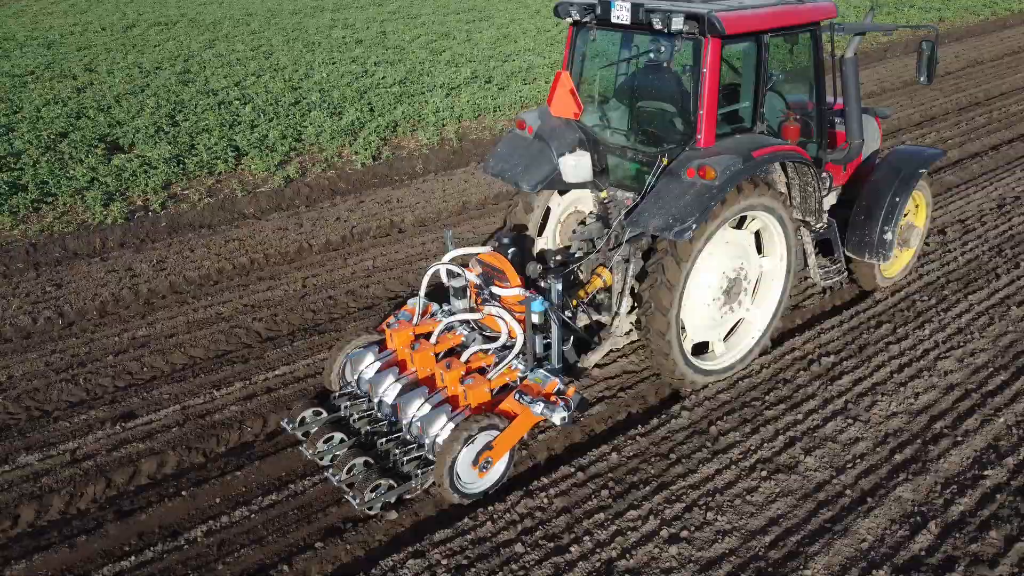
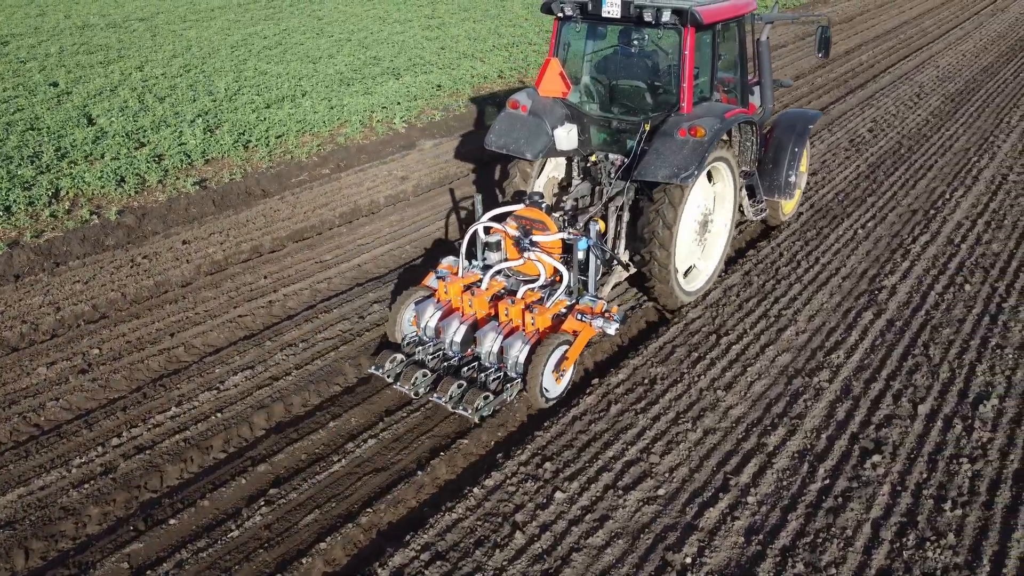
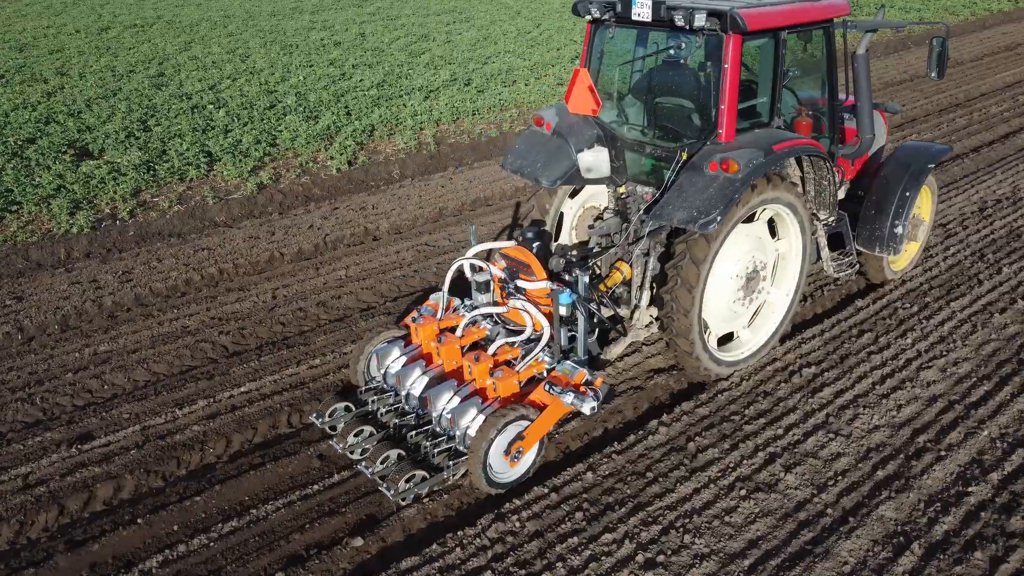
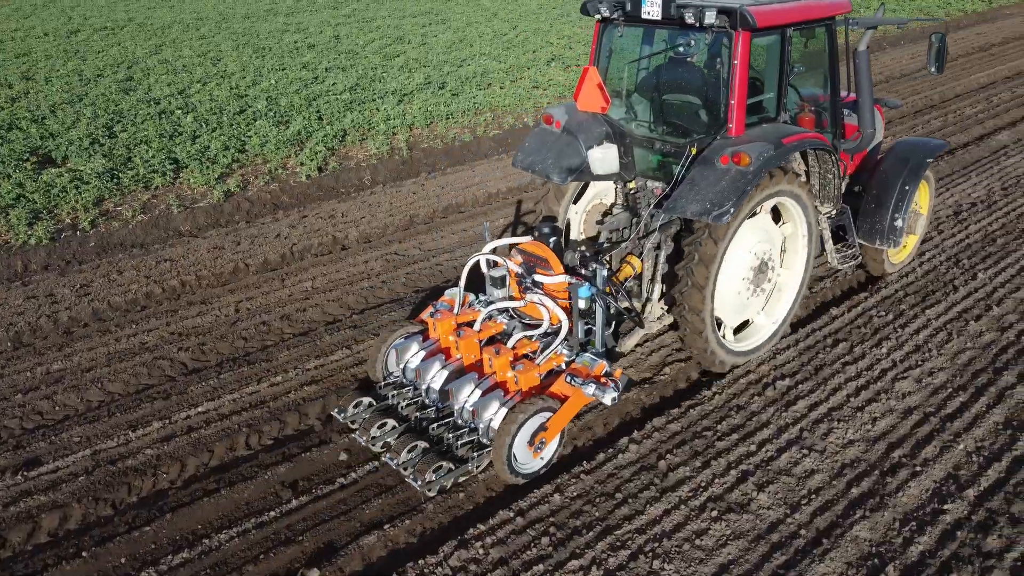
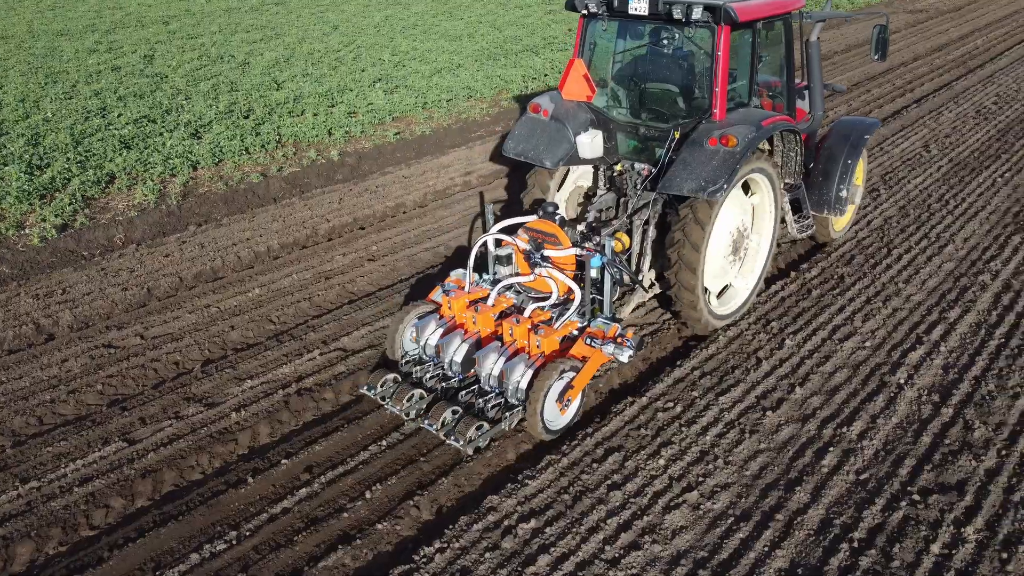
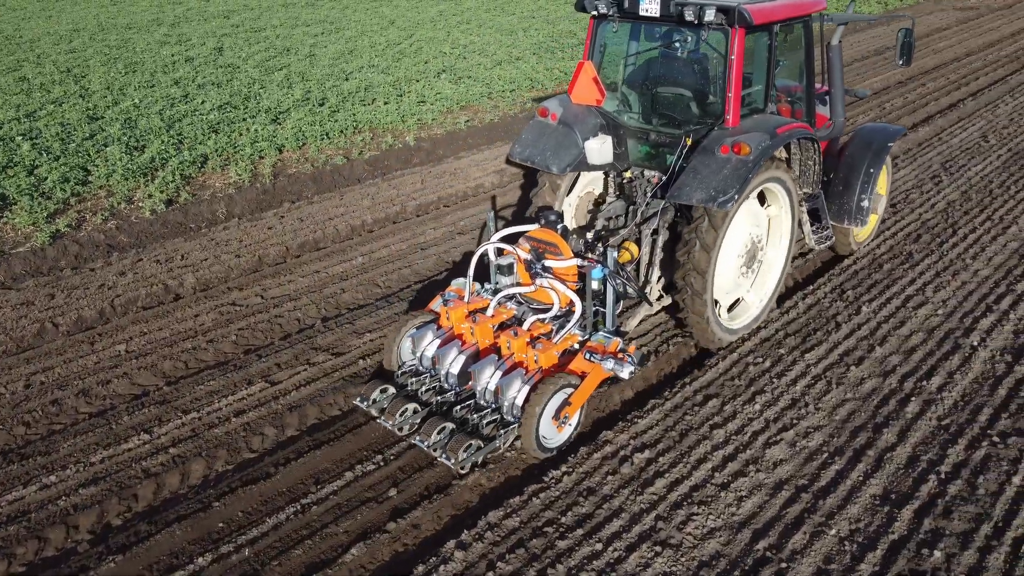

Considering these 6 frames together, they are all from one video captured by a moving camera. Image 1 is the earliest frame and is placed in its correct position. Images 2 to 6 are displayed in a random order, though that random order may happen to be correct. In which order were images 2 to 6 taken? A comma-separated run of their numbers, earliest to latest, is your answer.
3, 4, 6, 5, 2
